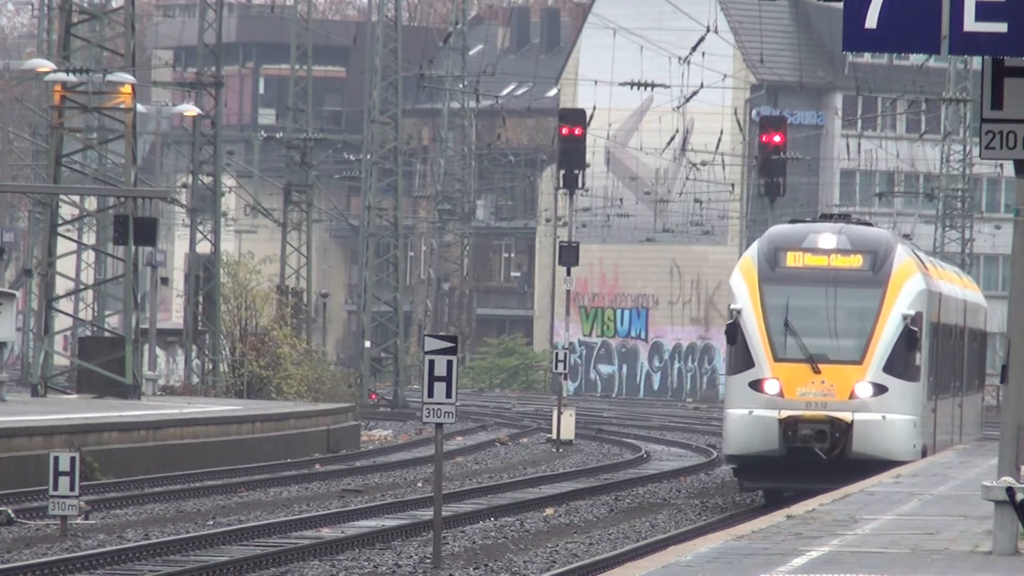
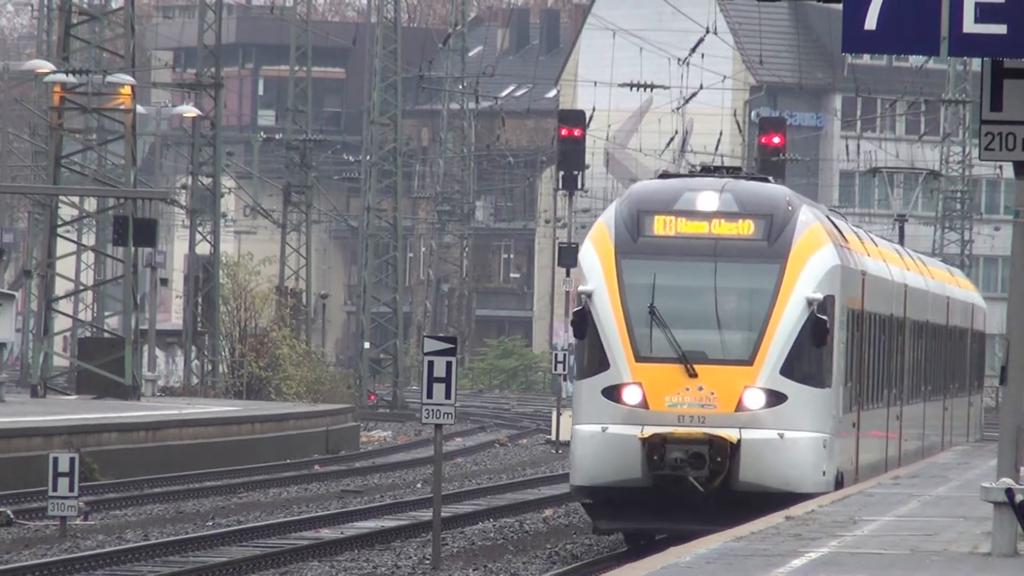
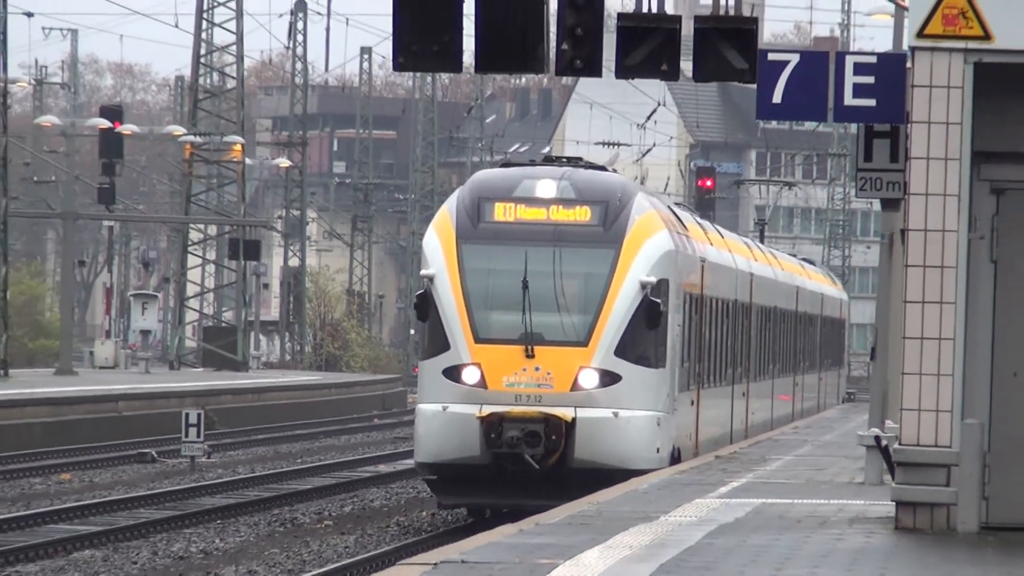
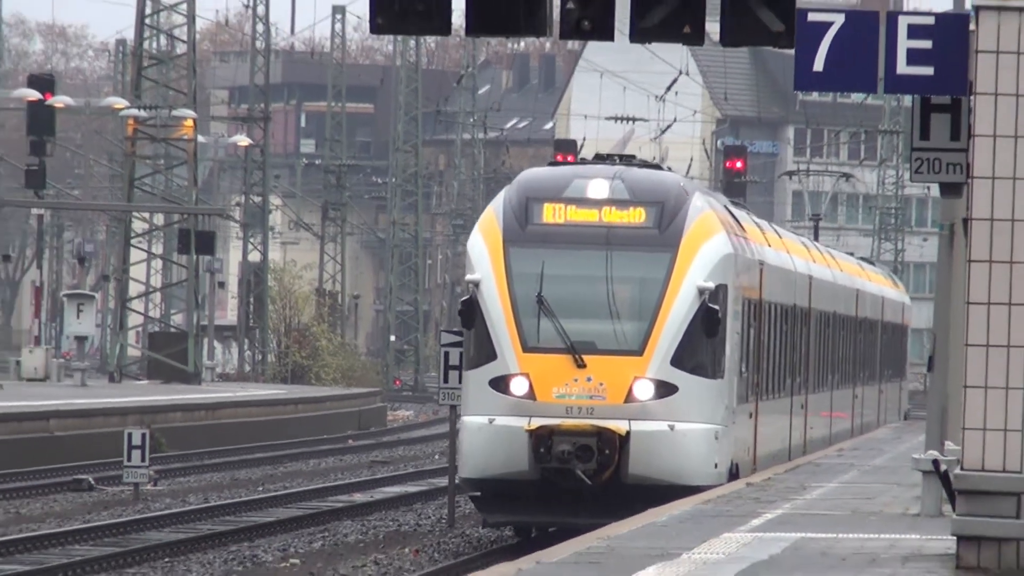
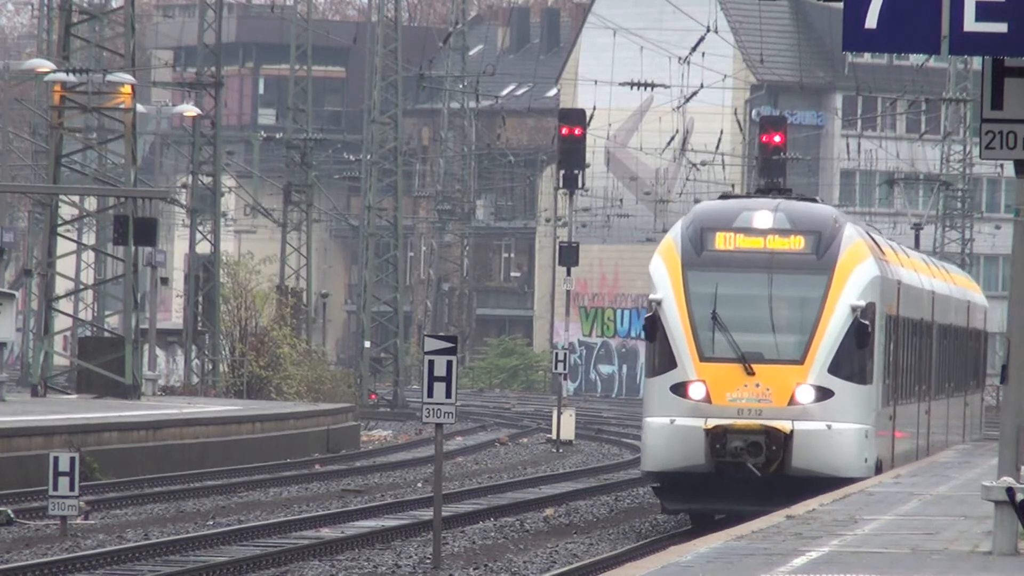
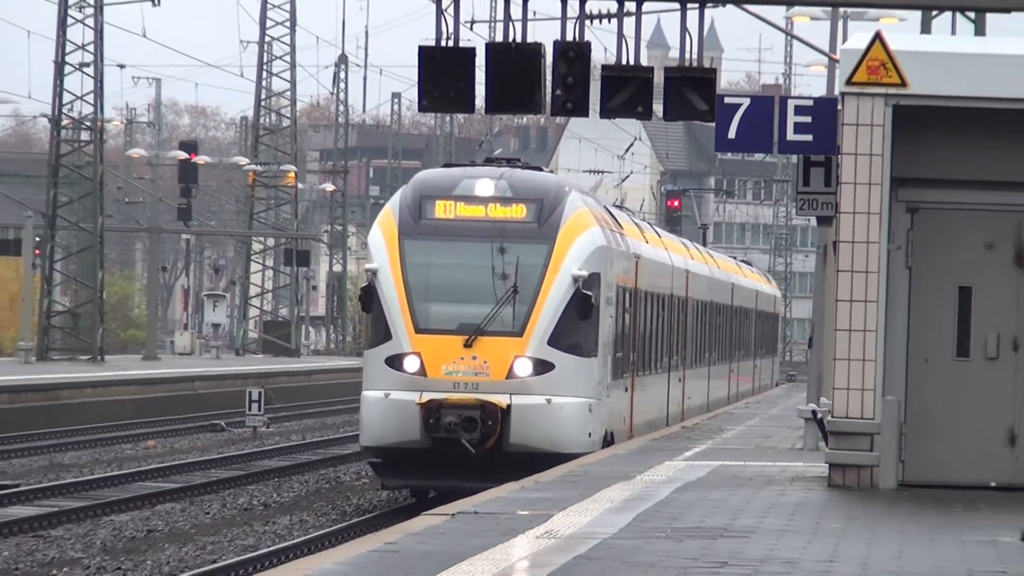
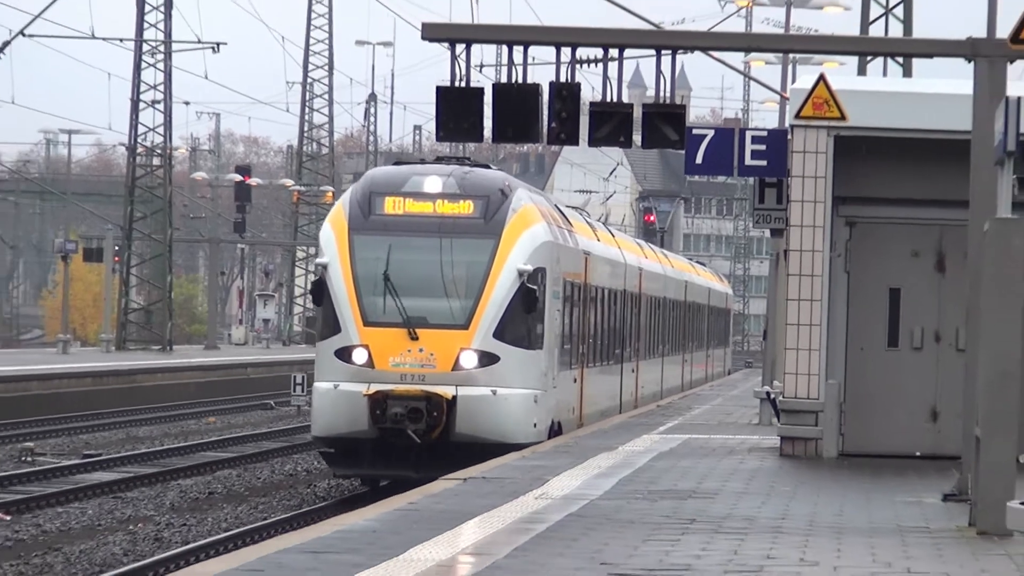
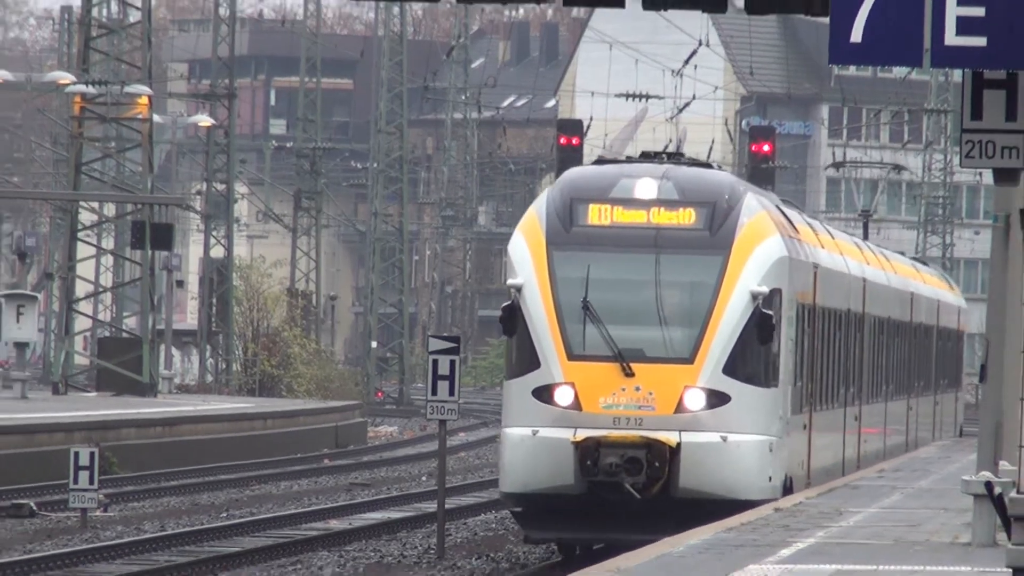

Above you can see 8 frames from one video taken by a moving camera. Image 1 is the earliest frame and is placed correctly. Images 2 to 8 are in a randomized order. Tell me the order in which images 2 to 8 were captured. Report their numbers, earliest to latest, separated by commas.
5, 2, 8, 4, 3, 6, 7
